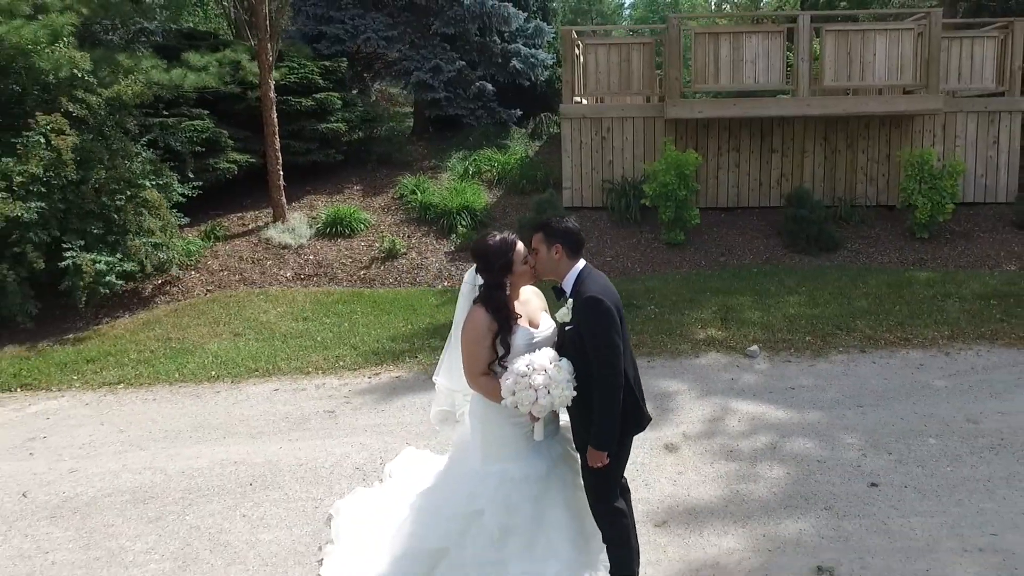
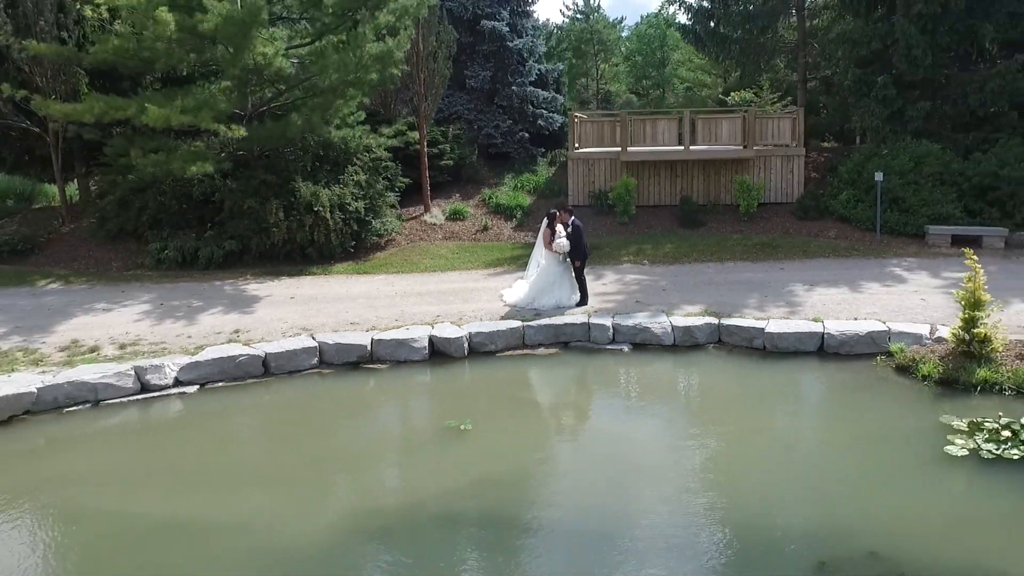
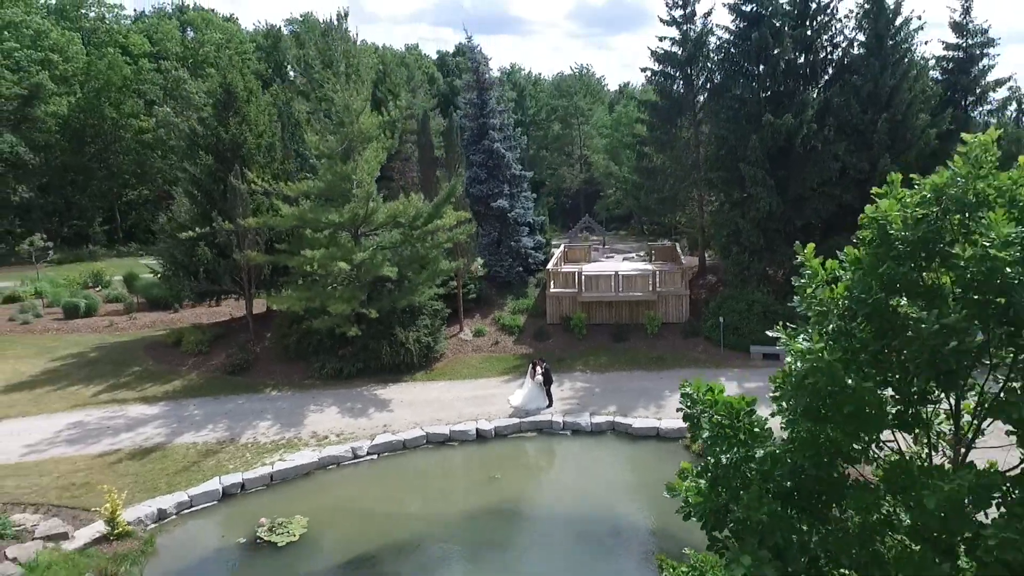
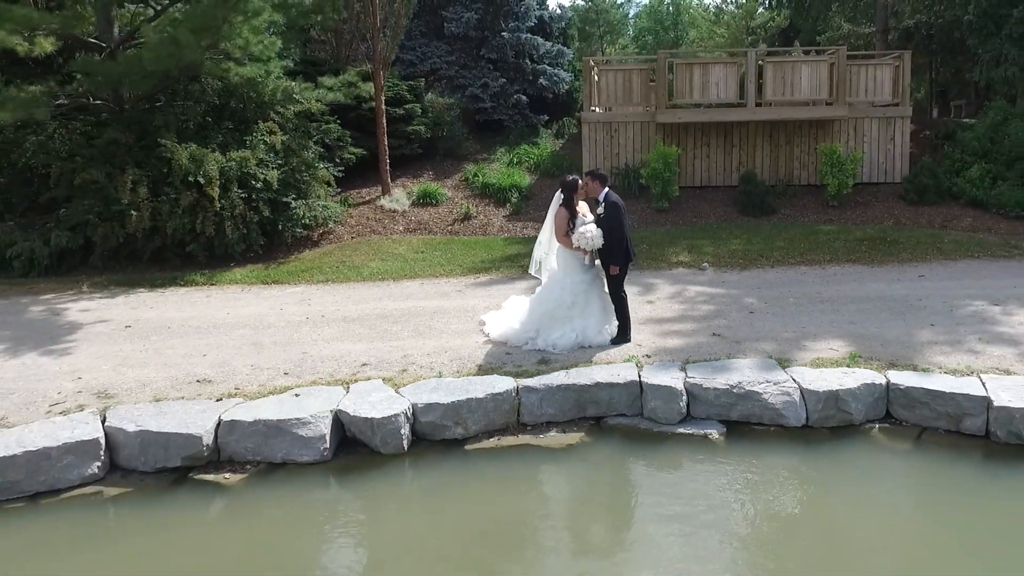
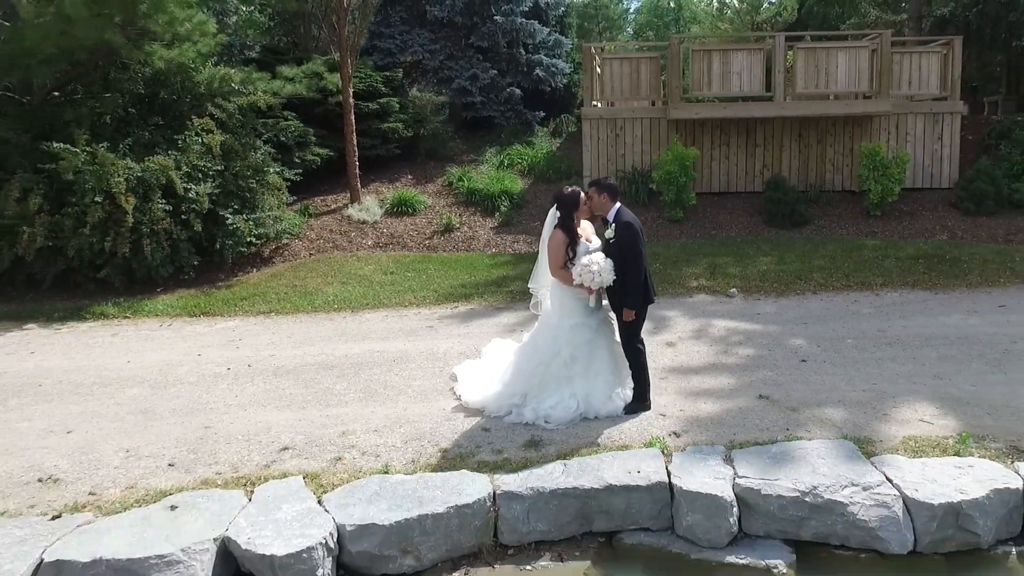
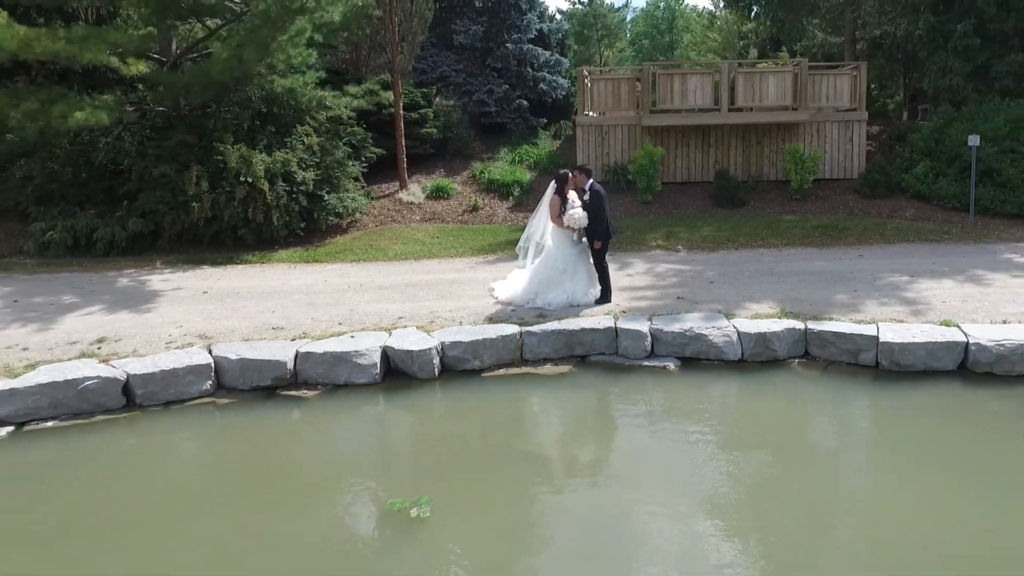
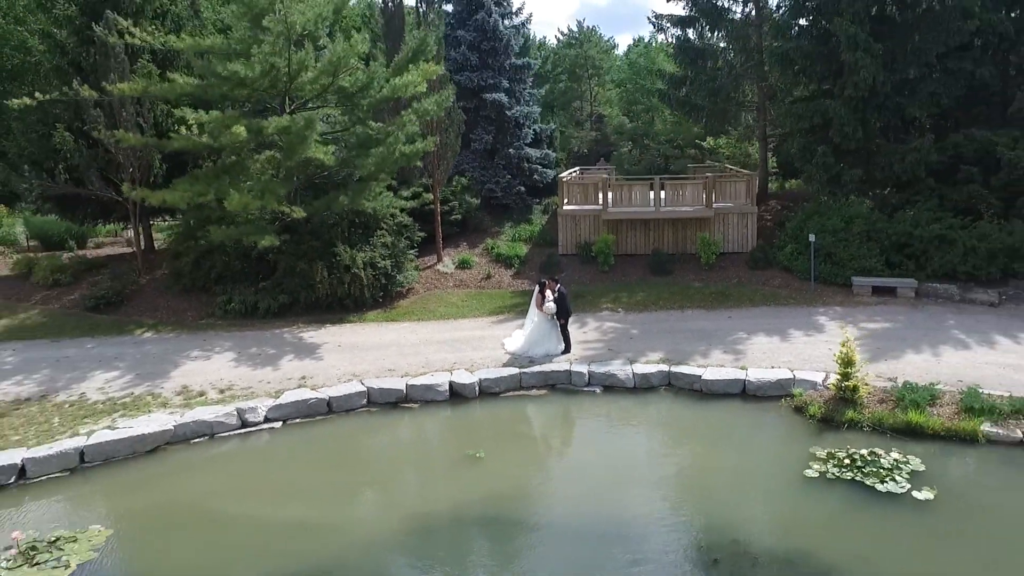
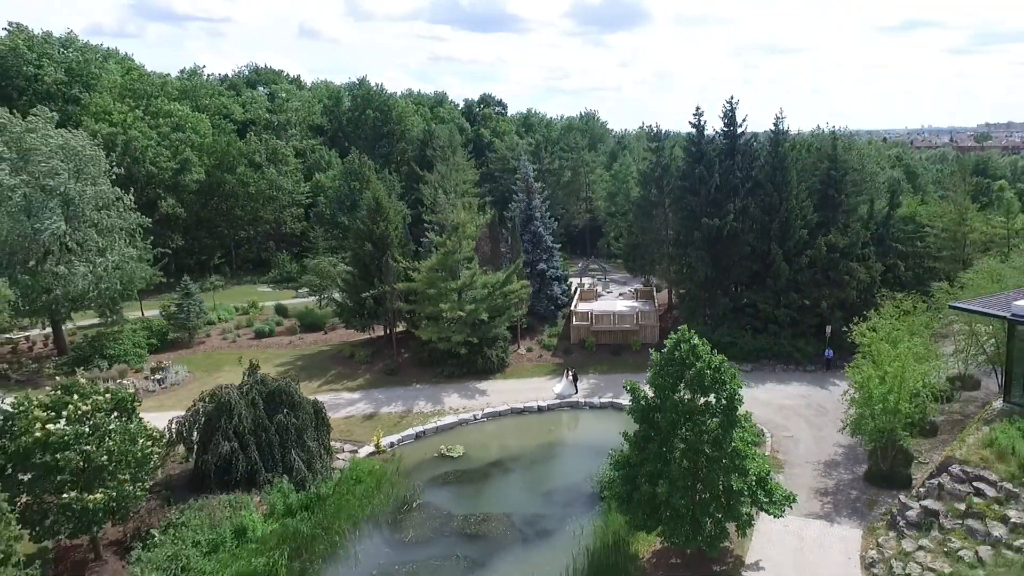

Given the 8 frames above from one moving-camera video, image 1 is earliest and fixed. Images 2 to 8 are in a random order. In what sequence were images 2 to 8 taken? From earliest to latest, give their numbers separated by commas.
5, 4, 6, 2, 7, 3, 8
